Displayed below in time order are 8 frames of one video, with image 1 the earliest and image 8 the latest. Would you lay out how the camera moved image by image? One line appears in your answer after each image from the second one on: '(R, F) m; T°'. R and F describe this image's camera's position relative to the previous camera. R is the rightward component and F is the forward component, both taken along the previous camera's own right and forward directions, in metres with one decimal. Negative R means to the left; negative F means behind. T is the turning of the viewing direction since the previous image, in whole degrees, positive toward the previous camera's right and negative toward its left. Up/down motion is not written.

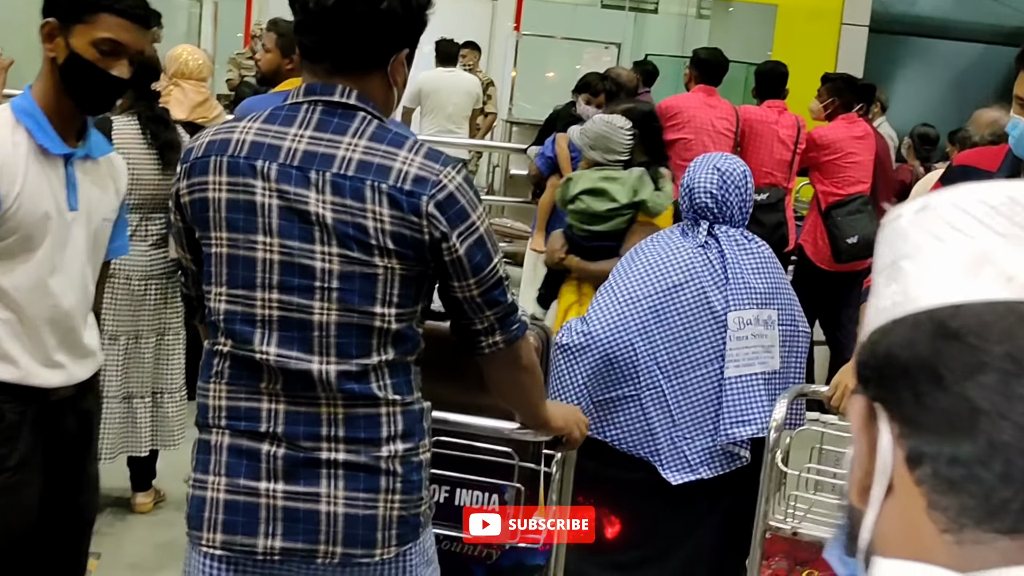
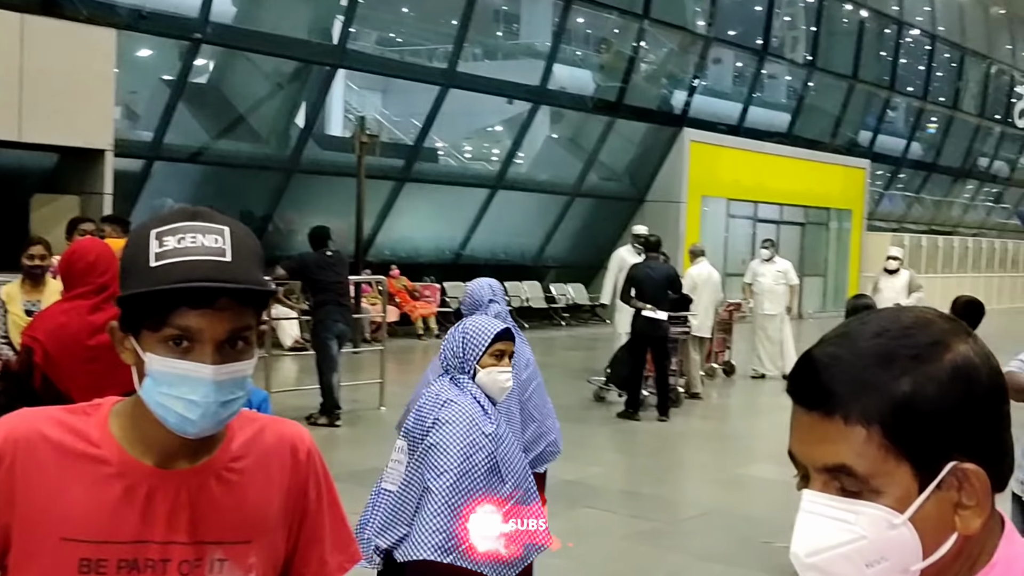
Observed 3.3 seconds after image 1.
(+0.3, +0.4) m; +35°
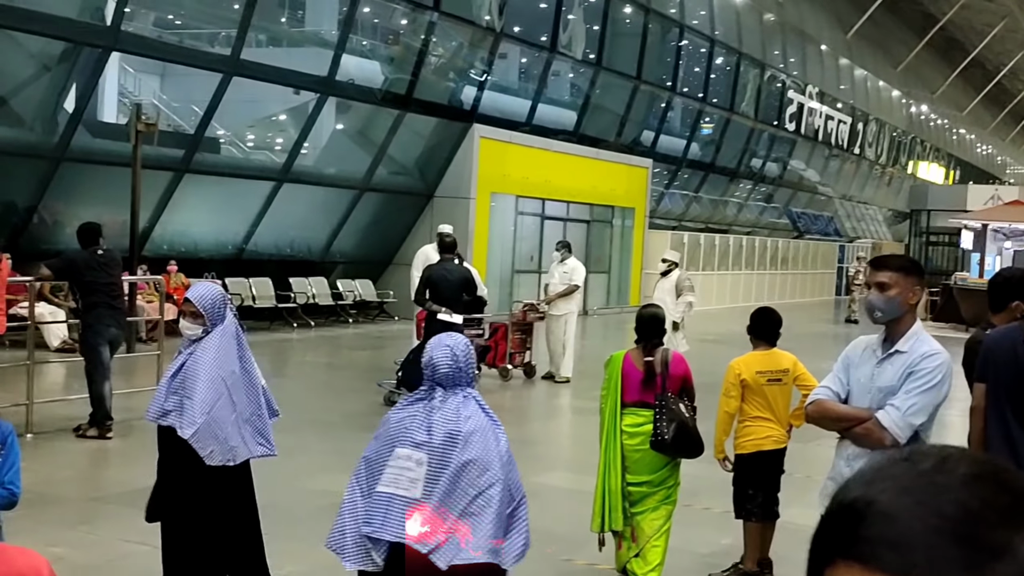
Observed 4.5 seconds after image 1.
(0.0, +0.3) m; +10°
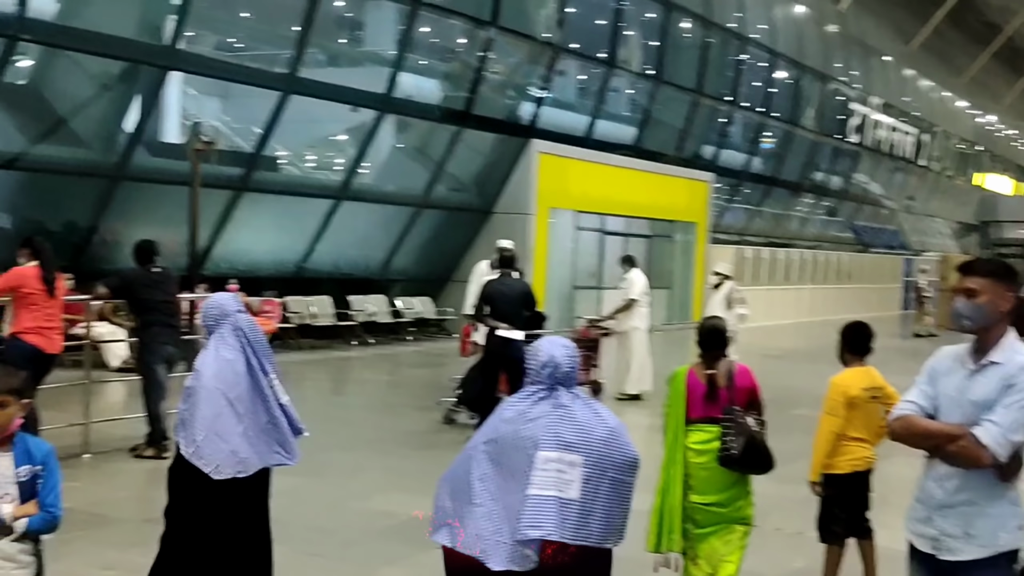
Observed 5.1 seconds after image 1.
(0.0, +0.2) m; -3°
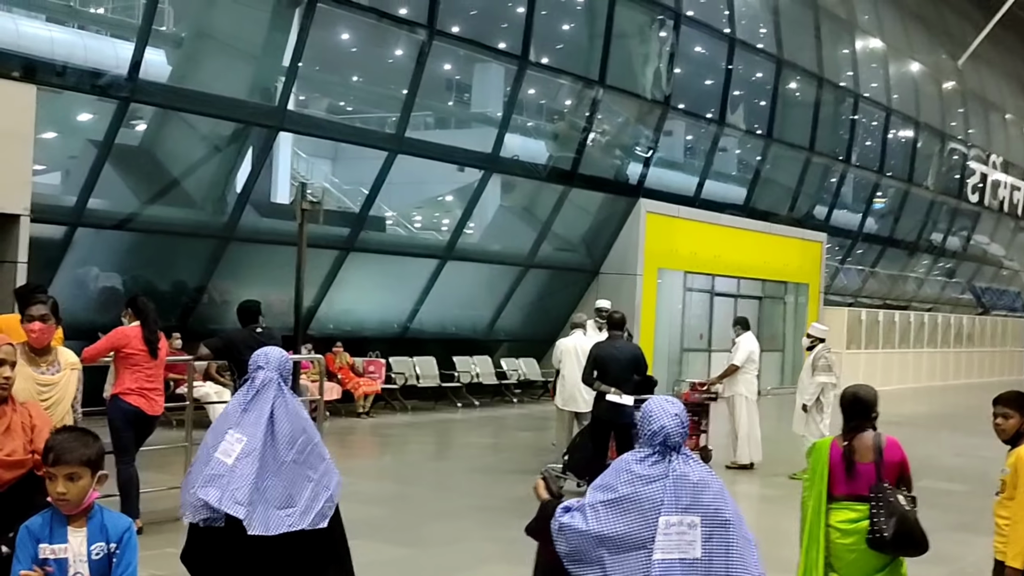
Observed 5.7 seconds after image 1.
(0.0, +0.3) m; -5°
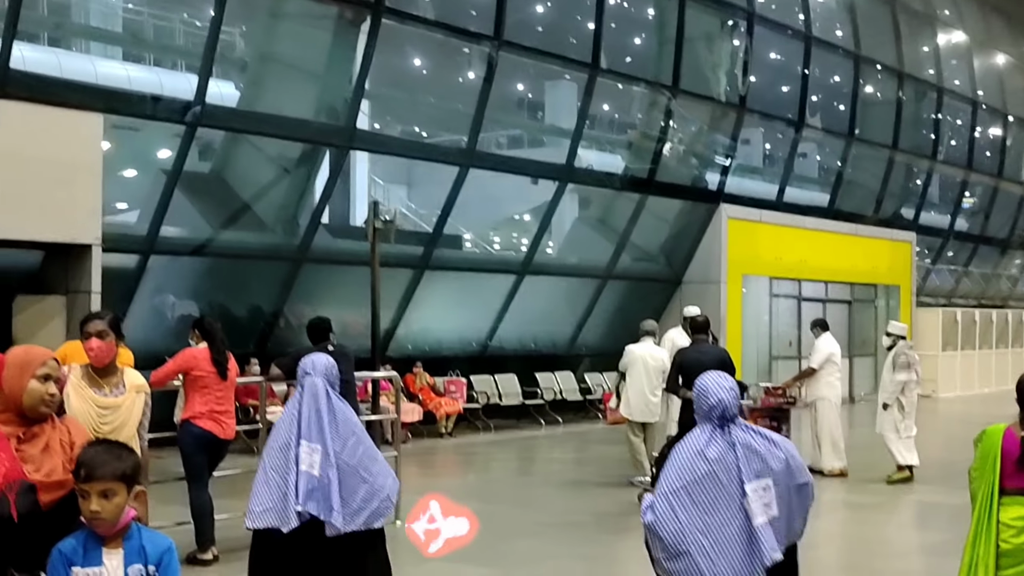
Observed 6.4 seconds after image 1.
(0.0, +0.4) m; -4°
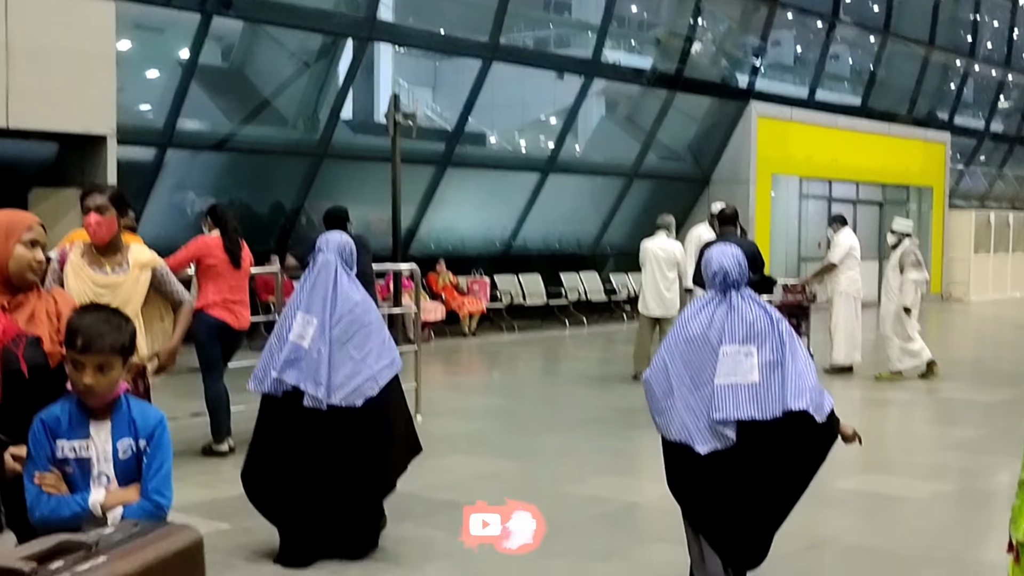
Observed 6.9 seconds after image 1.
(0.0, +0.2) m; -1°
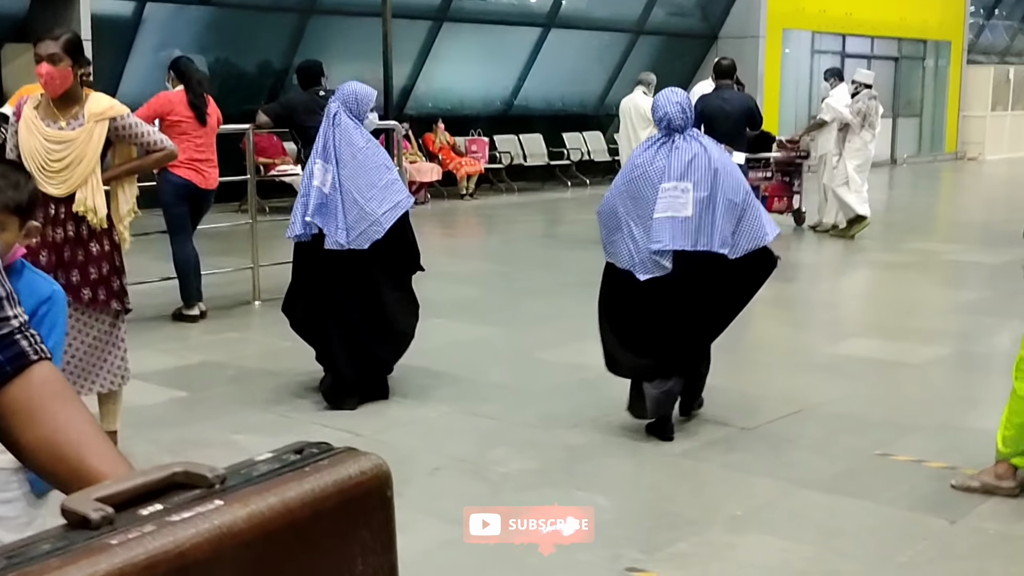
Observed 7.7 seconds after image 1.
(+0.2, +0.3) m; -1°
